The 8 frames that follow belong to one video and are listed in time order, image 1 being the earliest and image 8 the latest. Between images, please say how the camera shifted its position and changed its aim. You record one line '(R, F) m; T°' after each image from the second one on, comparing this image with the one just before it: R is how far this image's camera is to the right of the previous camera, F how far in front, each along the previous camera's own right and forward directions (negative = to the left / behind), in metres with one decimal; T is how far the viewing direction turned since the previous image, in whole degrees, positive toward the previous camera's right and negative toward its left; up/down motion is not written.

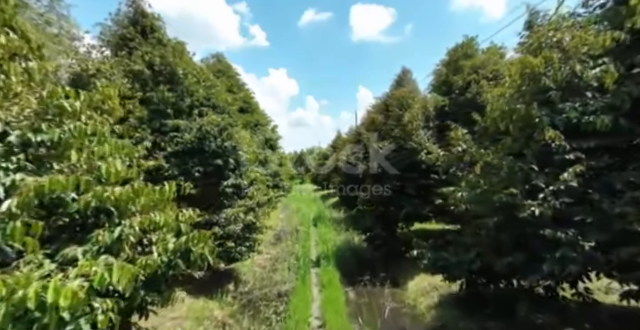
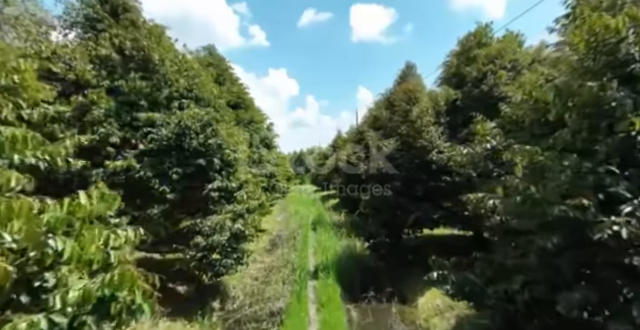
(0.0, +0.9) m; 0°
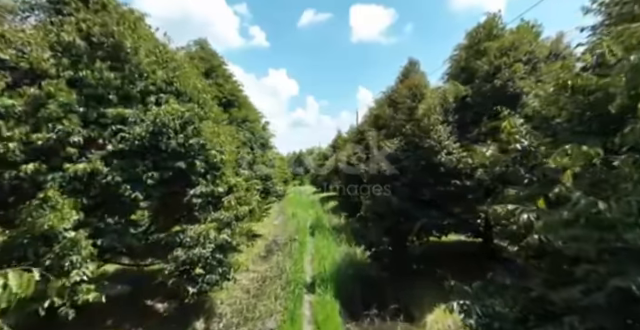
(+0.1, +0.7) m; 0°
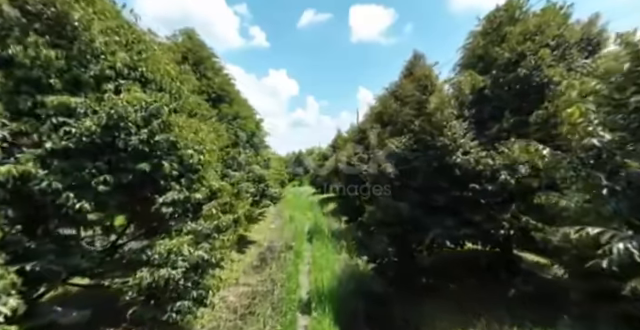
(+0.1, +0.9) m; 0°
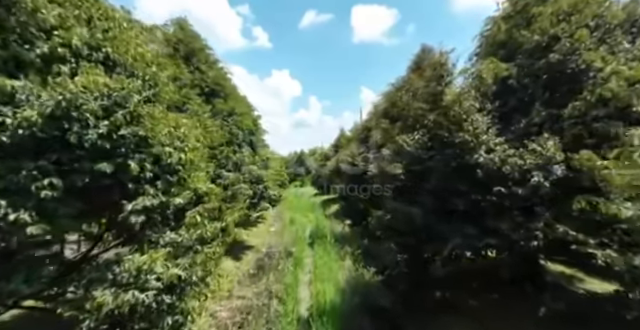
(0.0, +0.8) m; 0°
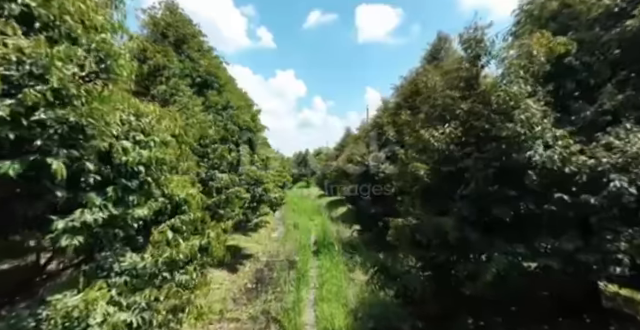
(0.0, +1.1) m; -1°
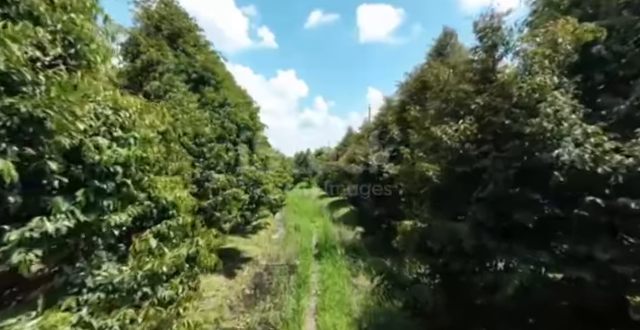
(0.0, +0.4) m; 0°
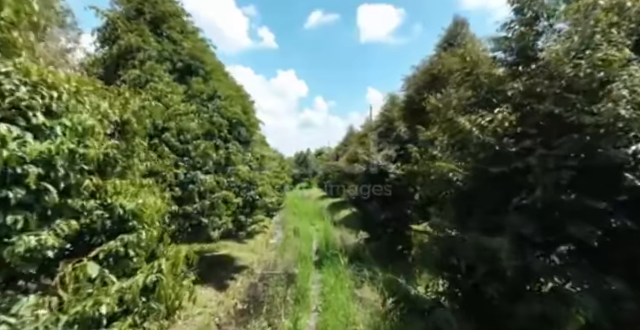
(0.0, +0.9) m; 0°
